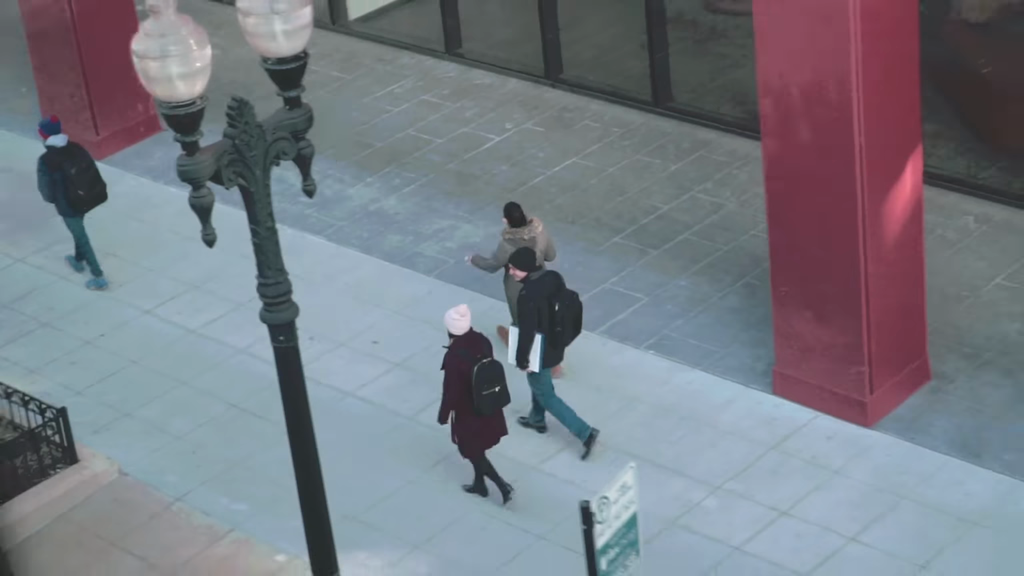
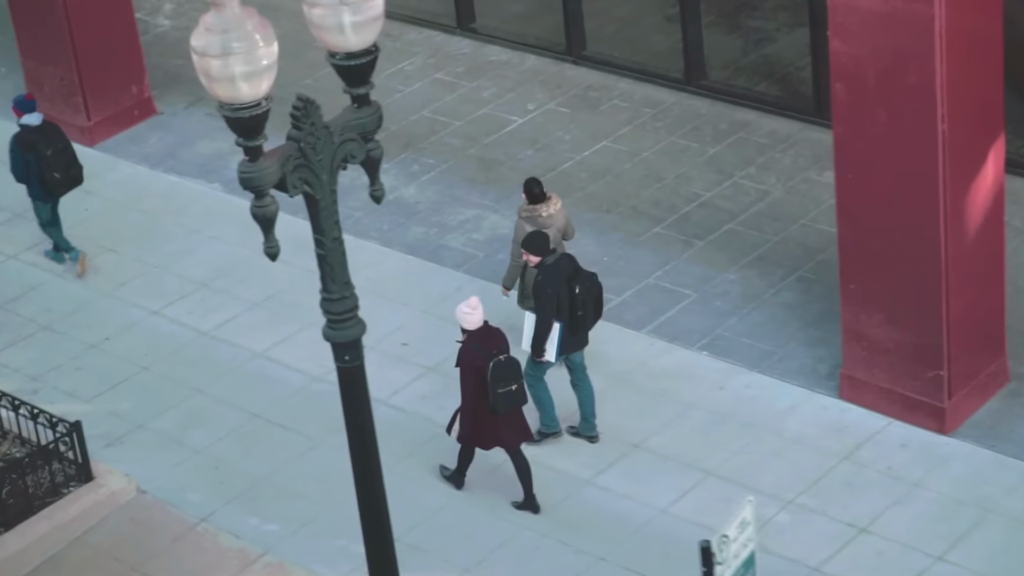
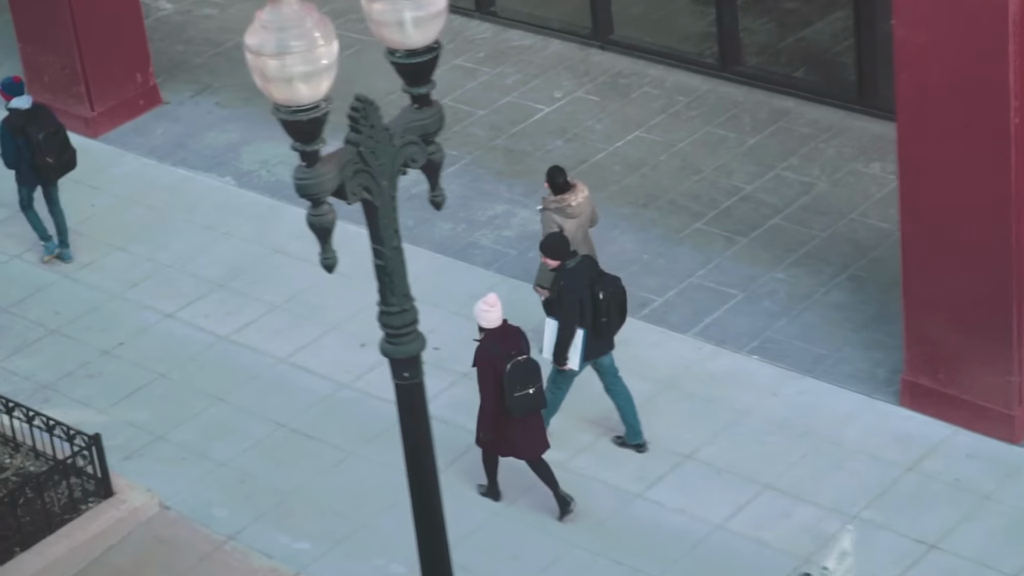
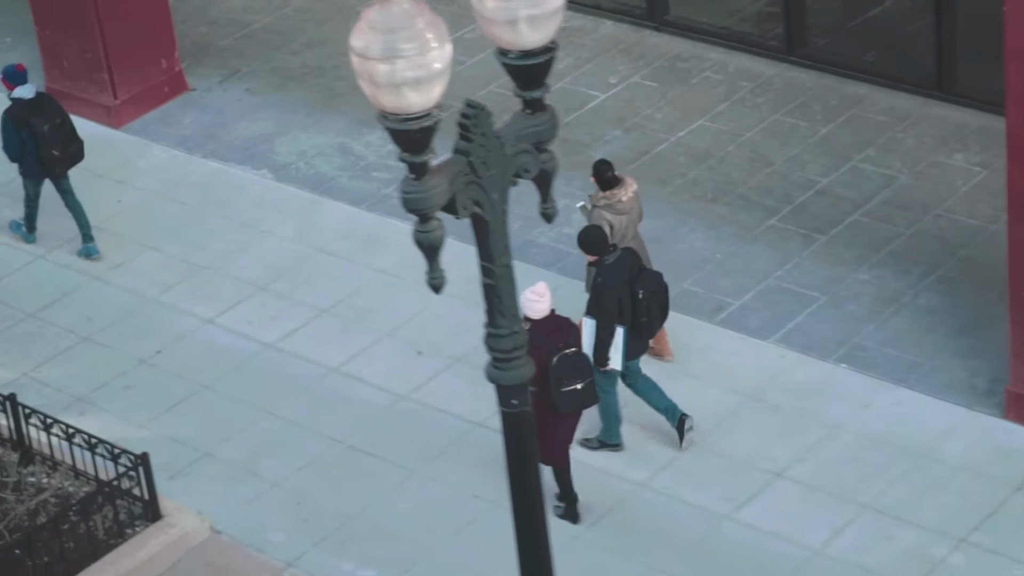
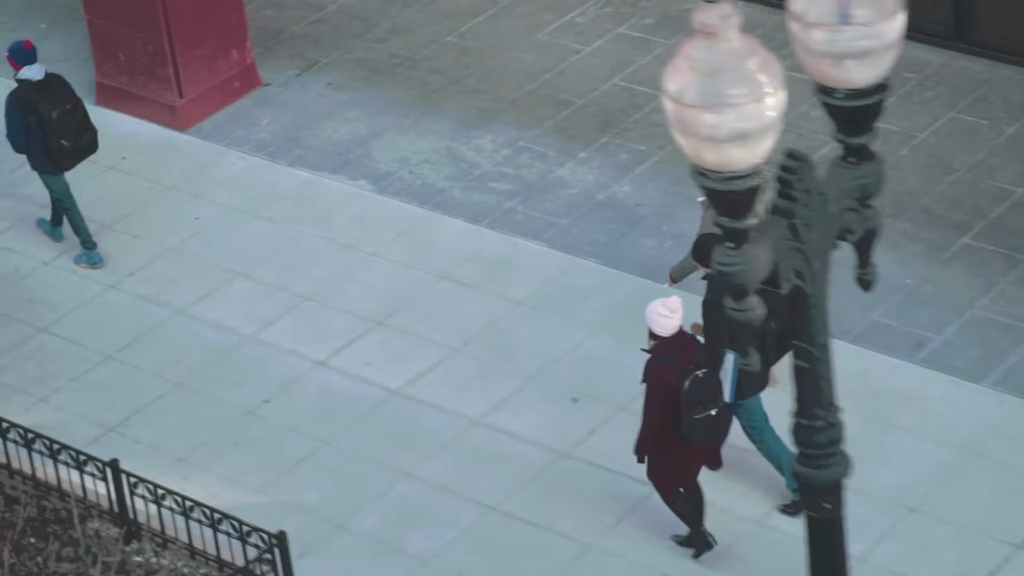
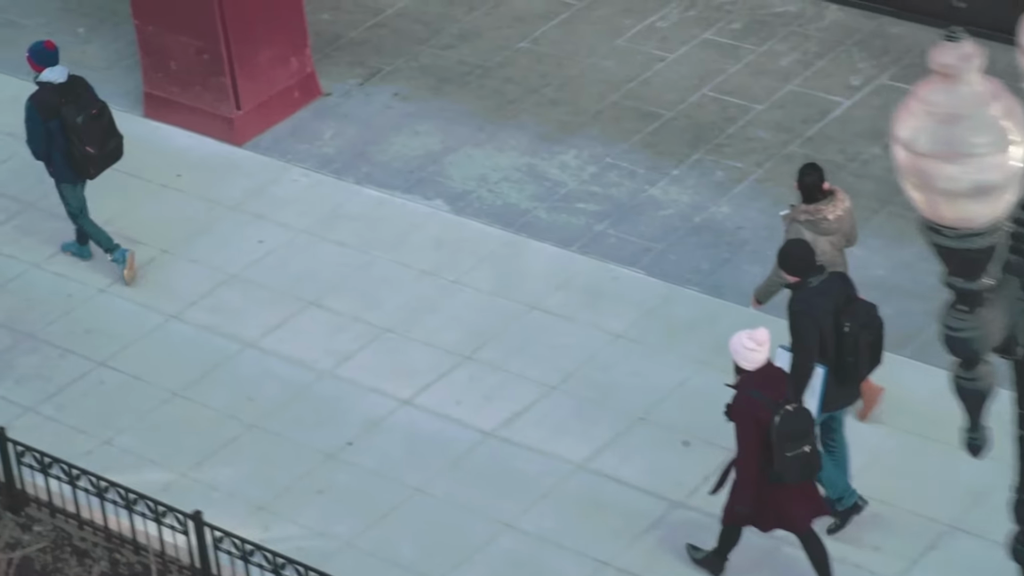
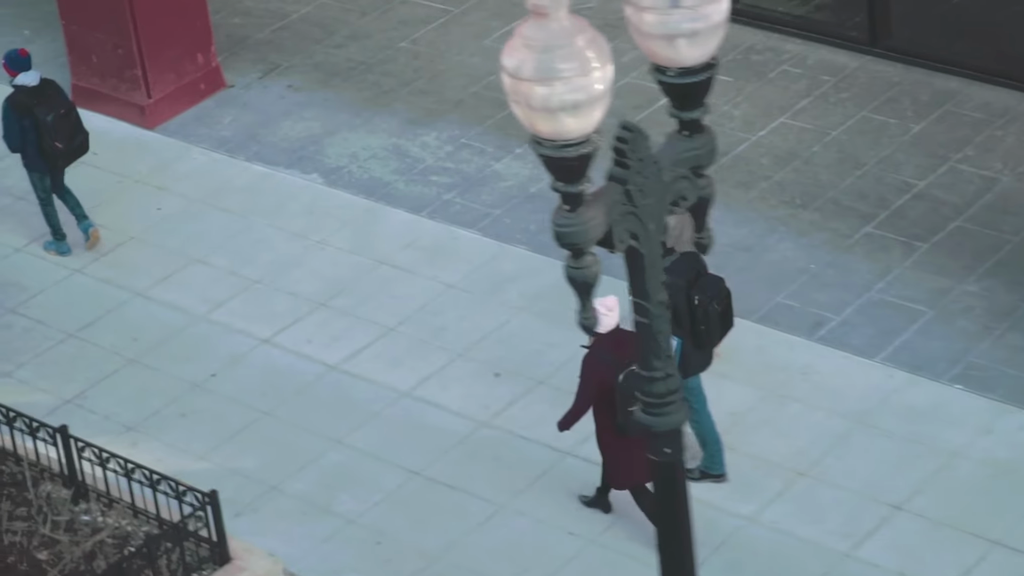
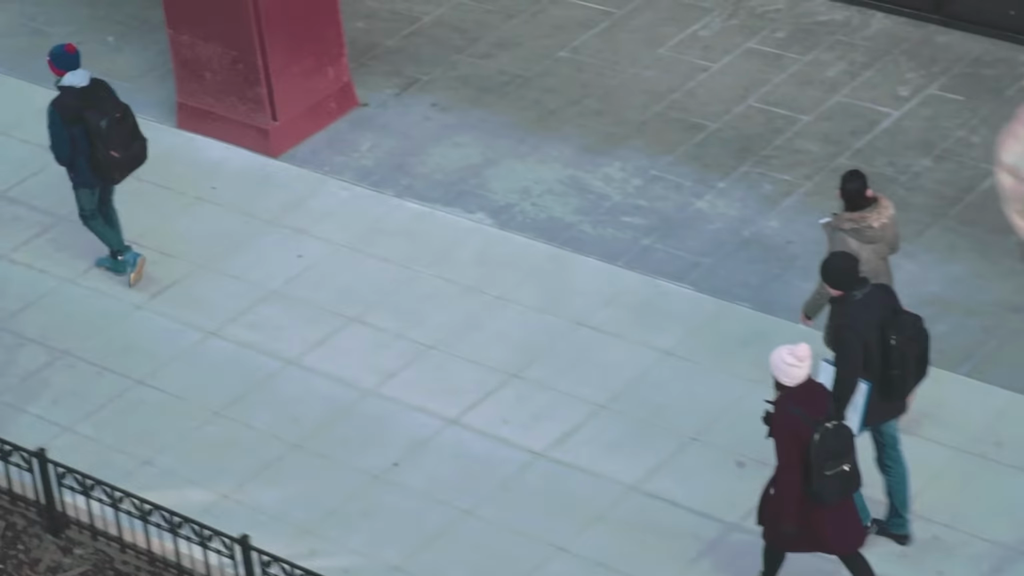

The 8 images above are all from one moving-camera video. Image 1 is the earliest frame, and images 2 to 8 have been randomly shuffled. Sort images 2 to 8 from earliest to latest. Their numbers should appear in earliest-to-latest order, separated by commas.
2, 3, 4, 7, 5, 6, 8
